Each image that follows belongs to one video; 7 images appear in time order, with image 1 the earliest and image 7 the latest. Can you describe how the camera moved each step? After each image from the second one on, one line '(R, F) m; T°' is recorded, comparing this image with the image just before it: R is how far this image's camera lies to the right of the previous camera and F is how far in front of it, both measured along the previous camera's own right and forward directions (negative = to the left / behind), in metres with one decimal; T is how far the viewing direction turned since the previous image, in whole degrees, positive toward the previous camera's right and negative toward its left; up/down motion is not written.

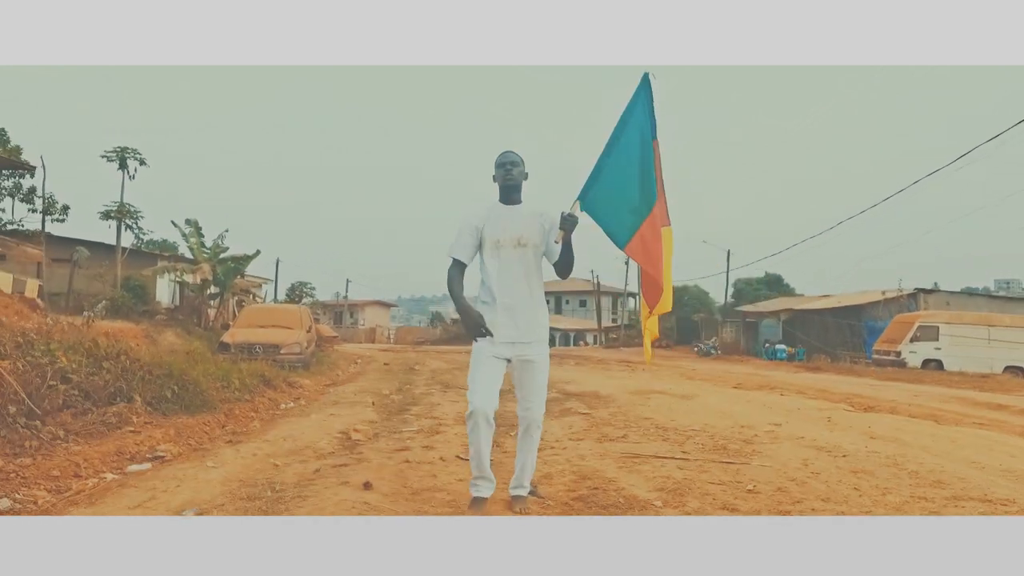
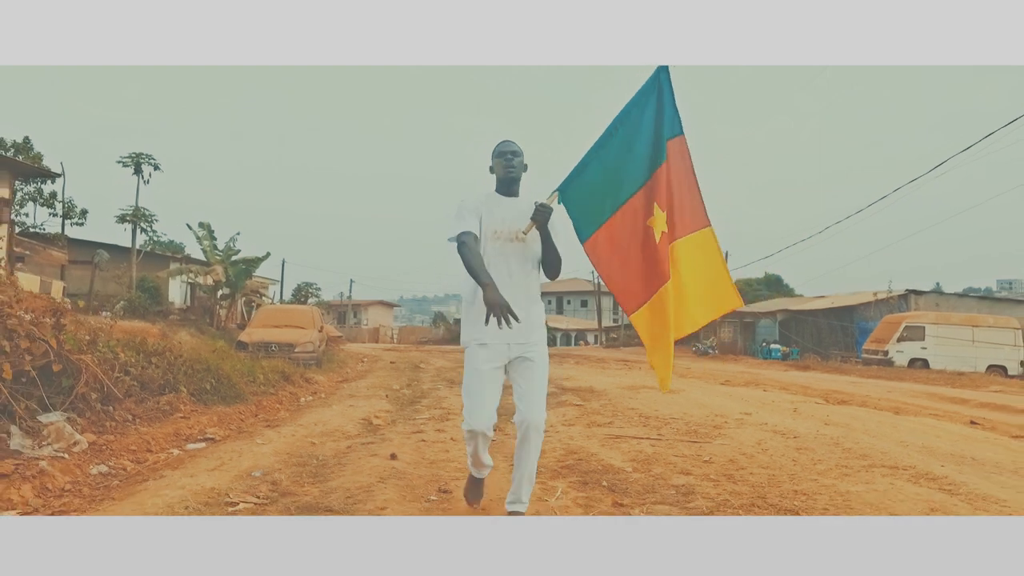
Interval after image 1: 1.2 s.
(0.0, -0.9) m; 0°
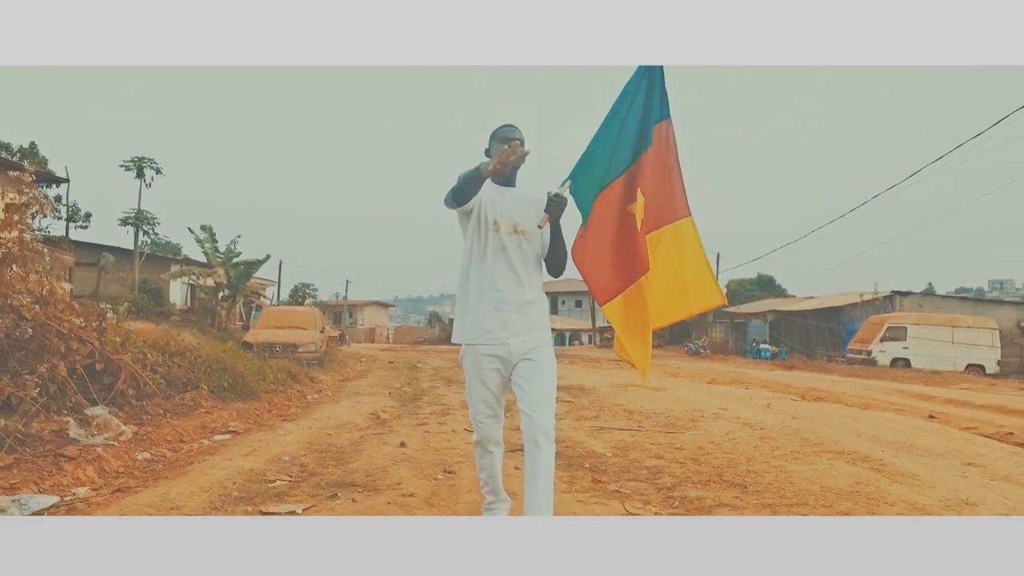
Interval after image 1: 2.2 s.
(0.0, -0.7) m; 0°
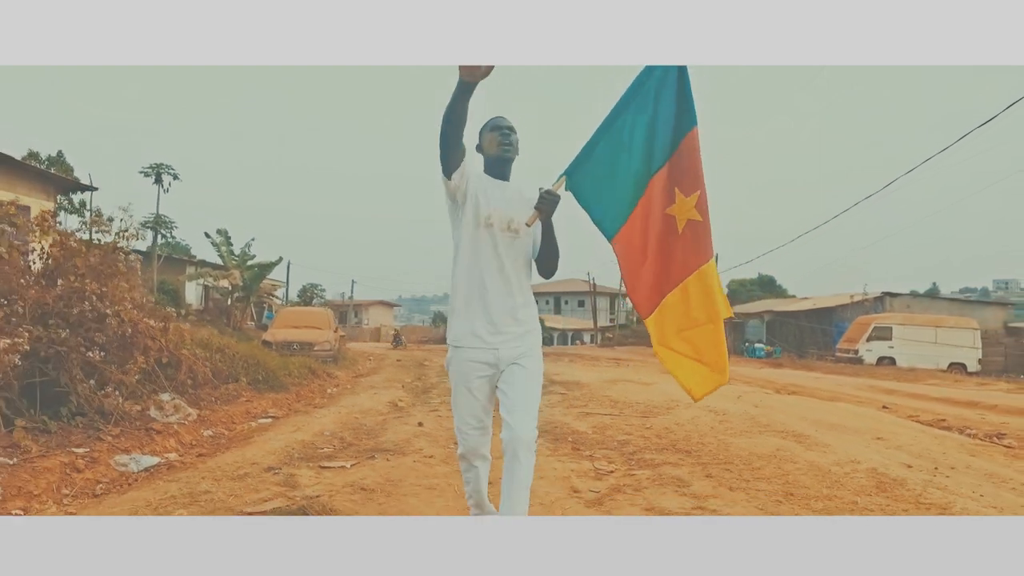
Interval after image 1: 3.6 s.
(+0.1, -1.2) m; 0°
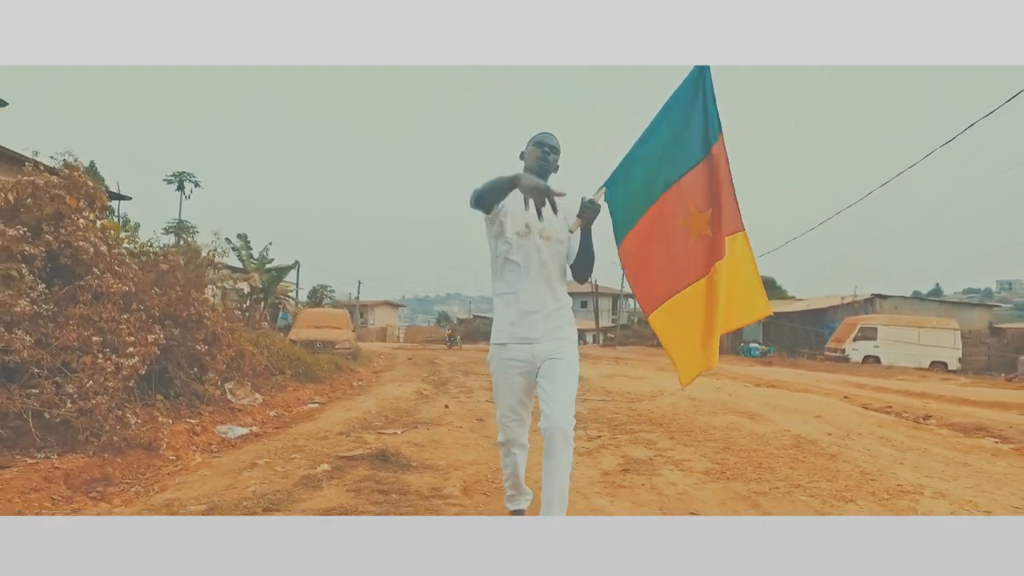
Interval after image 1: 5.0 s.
(-0.1, -1.5) m; 0°
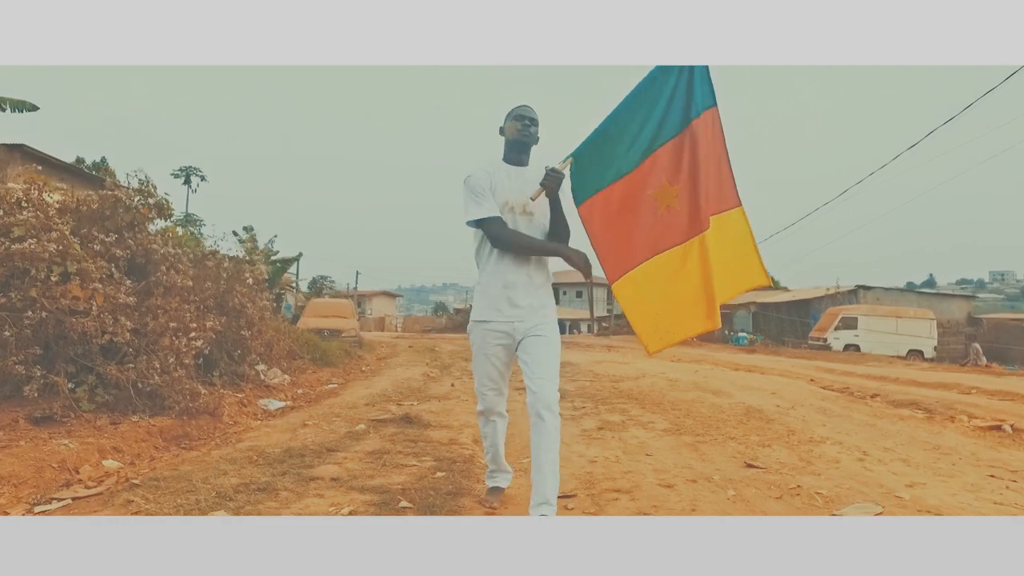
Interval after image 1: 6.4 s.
(0.0, -1.1) m; 0°
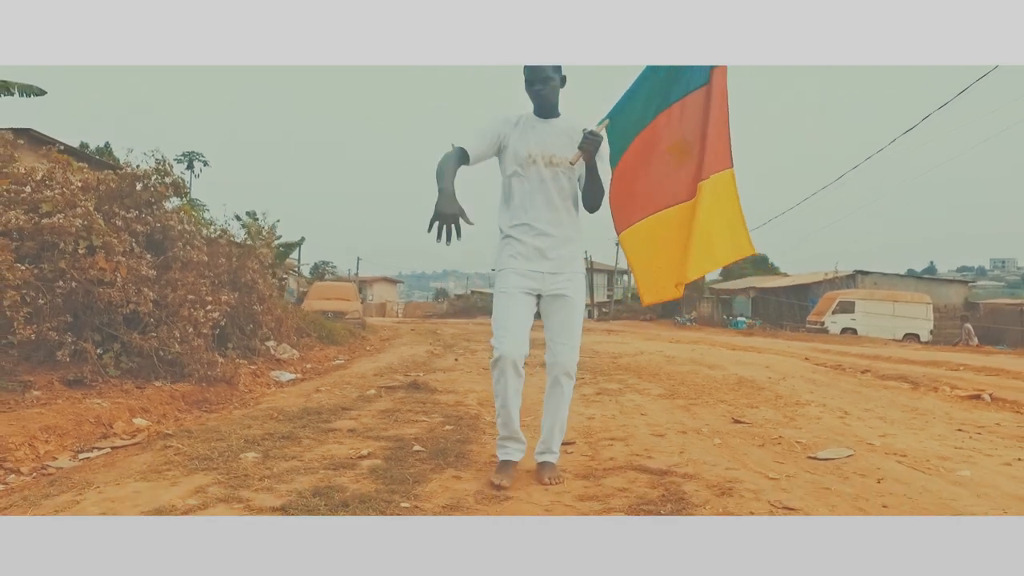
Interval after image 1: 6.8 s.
(0.0, -0.3) m; 0°
